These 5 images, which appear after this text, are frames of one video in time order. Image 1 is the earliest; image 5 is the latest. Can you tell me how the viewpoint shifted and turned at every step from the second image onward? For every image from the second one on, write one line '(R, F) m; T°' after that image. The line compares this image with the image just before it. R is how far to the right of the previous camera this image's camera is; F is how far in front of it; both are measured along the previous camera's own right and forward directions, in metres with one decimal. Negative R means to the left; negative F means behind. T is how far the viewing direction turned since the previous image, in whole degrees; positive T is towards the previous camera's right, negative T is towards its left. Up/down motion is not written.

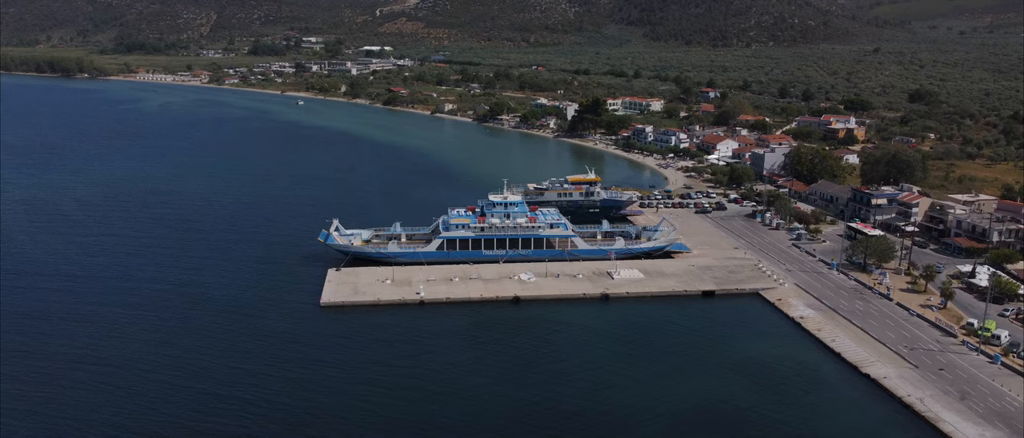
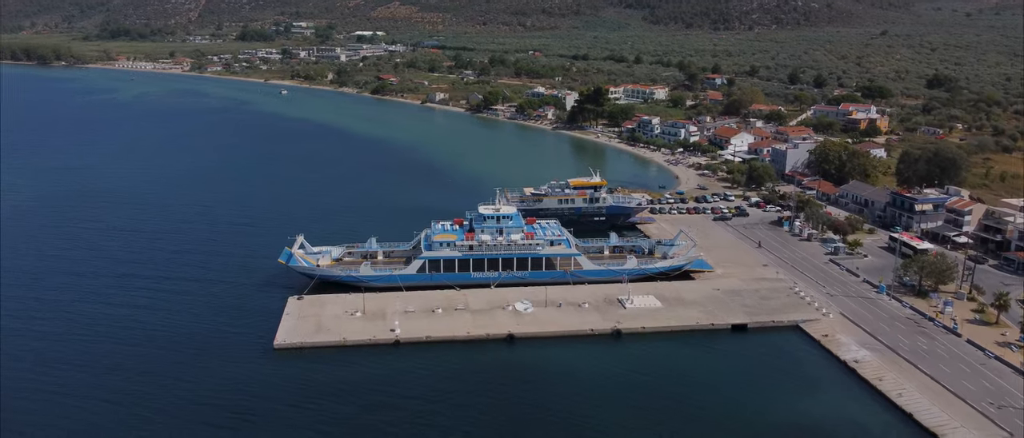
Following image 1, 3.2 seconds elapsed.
(+0.2, +5.5) m; 0°
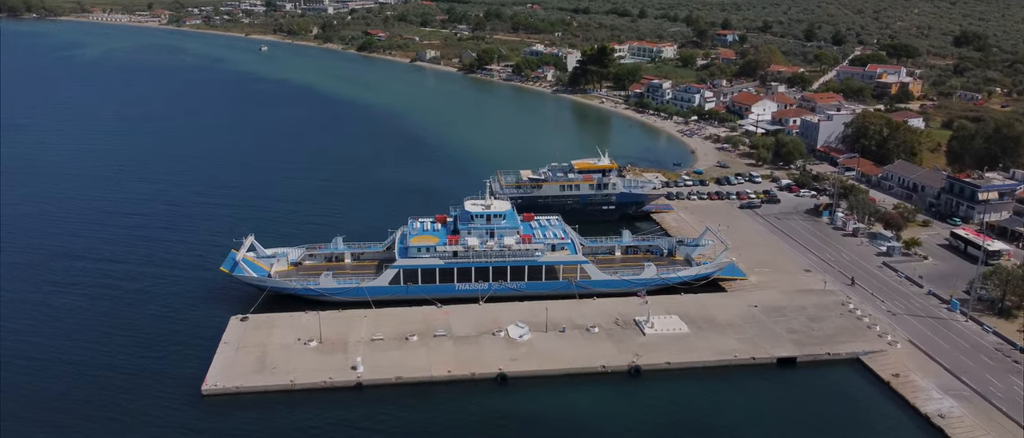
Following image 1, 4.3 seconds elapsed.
(+0.1, +5.8) m; 0°
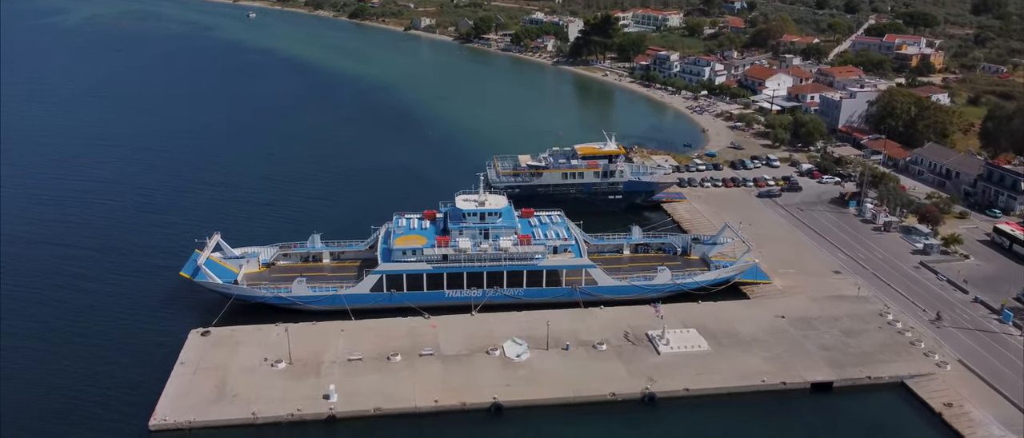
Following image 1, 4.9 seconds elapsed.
(+0.1, +3.0) m; 0°
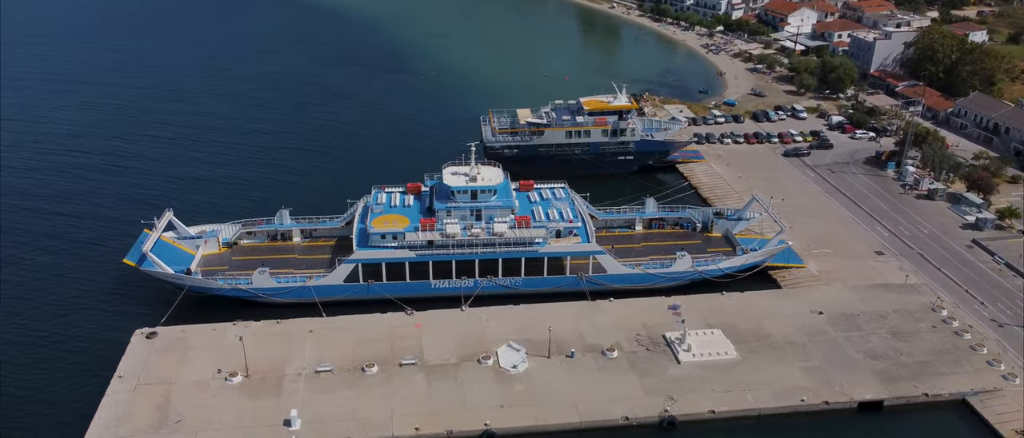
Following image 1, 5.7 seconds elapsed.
(+0.1, +3.4) m; 0°
